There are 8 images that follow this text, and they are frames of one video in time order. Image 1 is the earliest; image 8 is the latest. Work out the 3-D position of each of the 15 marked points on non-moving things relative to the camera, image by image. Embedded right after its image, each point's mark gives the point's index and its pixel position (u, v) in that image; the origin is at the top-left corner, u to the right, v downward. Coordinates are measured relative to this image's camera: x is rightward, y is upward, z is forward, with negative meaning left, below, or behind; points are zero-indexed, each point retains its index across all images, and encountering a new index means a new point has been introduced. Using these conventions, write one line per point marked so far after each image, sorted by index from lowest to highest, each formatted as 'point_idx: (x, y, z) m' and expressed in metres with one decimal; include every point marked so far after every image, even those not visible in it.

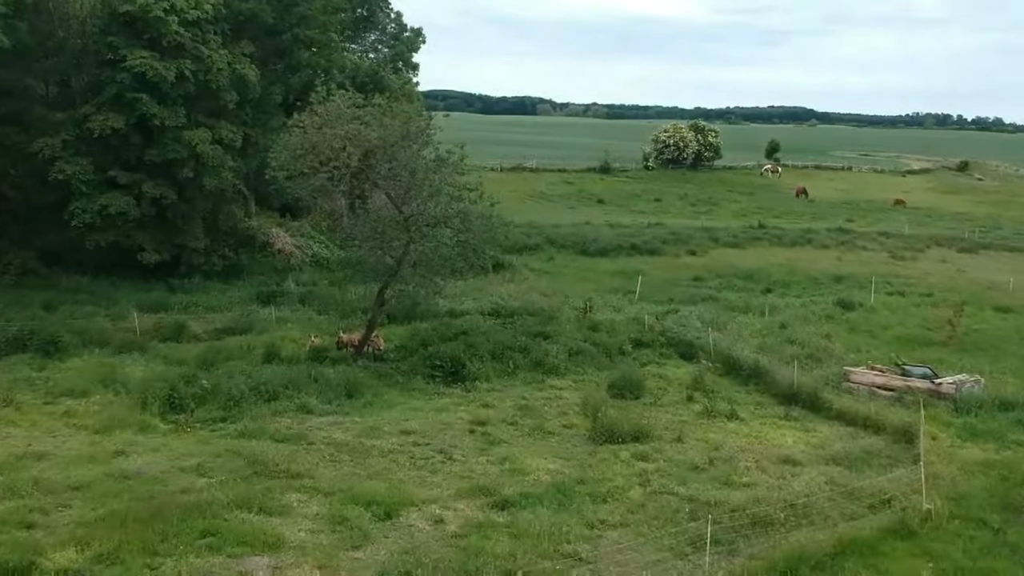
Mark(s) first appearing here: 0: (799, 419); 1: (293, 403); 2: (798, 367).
0: (+5.4, -2.4, +16.9) m
1: (-4.1, -2.2, +16.9) m
2: (+6.2, -1.7, +19.6) m
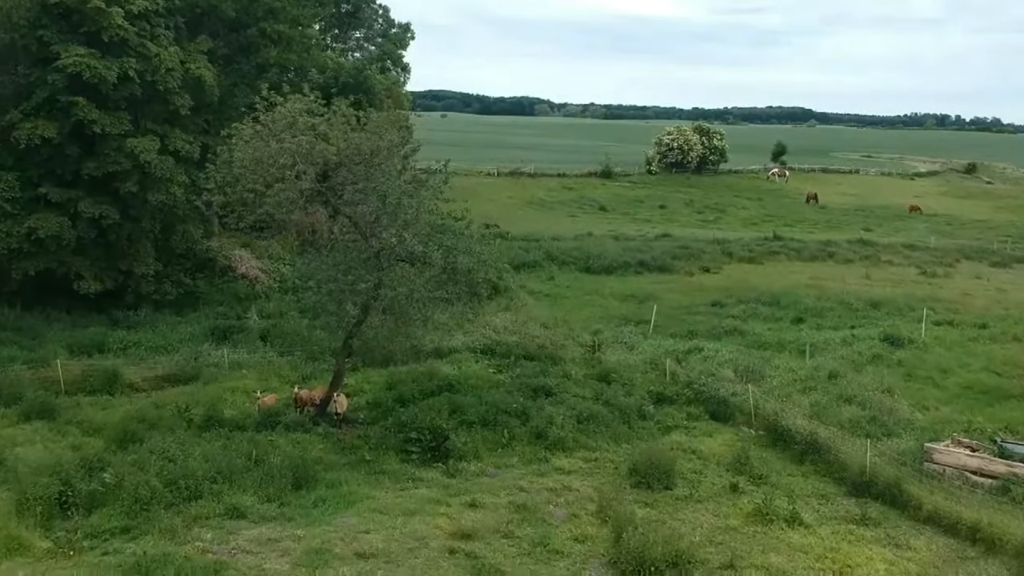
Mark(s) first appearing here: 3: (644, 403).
0: (+5.3, -3.4, +13.0) m
1: (-4.2, -3.1, +12.9) m
2: (+6.1, -2.7, +15.6) m
3: (+2.7, -2.3, +18.1) m
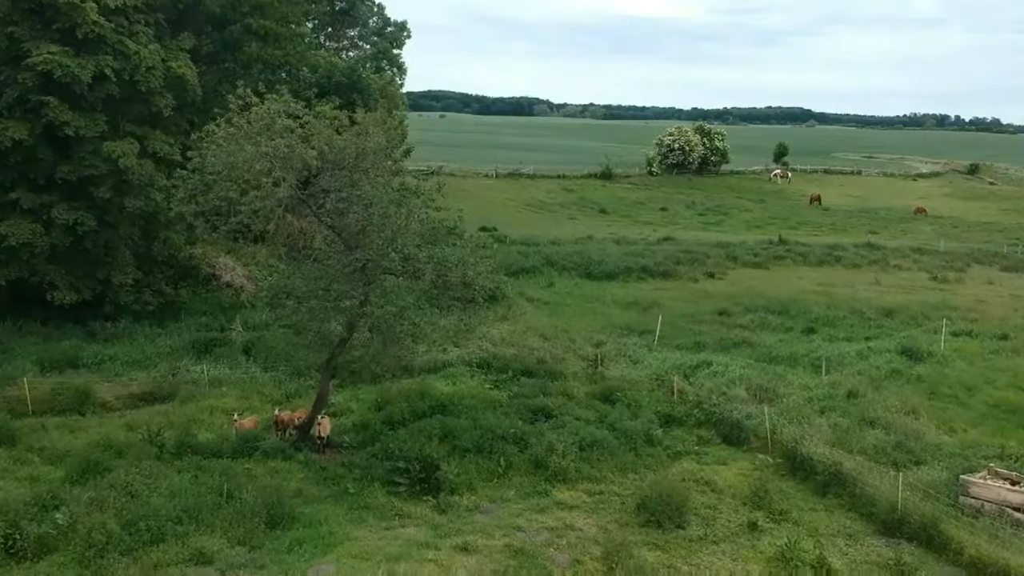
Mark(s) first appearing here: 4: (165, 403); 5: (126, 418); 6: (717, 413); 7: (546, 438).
0: (+5.3, -3.6, +11.7) m
1: (-4.2, -3.4, +11.6) m
2: (+6.1, -2.9, +14.4) m
3: (+2.6, -2.6, +16.9) m
4: (-7.6, -2.5, +19.8) m
5: (-8.0, -2.7, +18.6) m
6: (+4.0, -2.4, +17.5) m
7: (+0.6, -2.6, +15.6) m
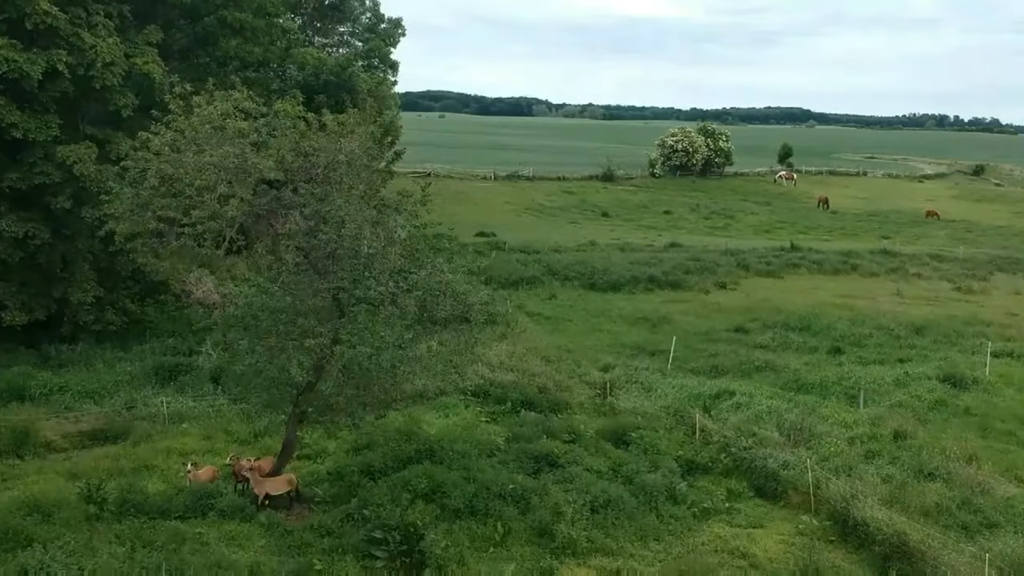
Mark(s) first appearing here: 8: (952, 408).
0: (+5.3, -4.1, +9.3) m
1: (-4.2, -3.8, +9.3) m
2: (+6.0, -3.4, +12.0) m
3: (+2.6, -3.0, +14.5) m
4: (-7.6, -3.0, +17.4) m
5: (-8.0, -3.1, +16.2) m
6: (+4.0, -2.9, +15.1) m
7: (+0.6, -3.1, +13.3) m
8: (+9.4, -2.6, +19.3) m
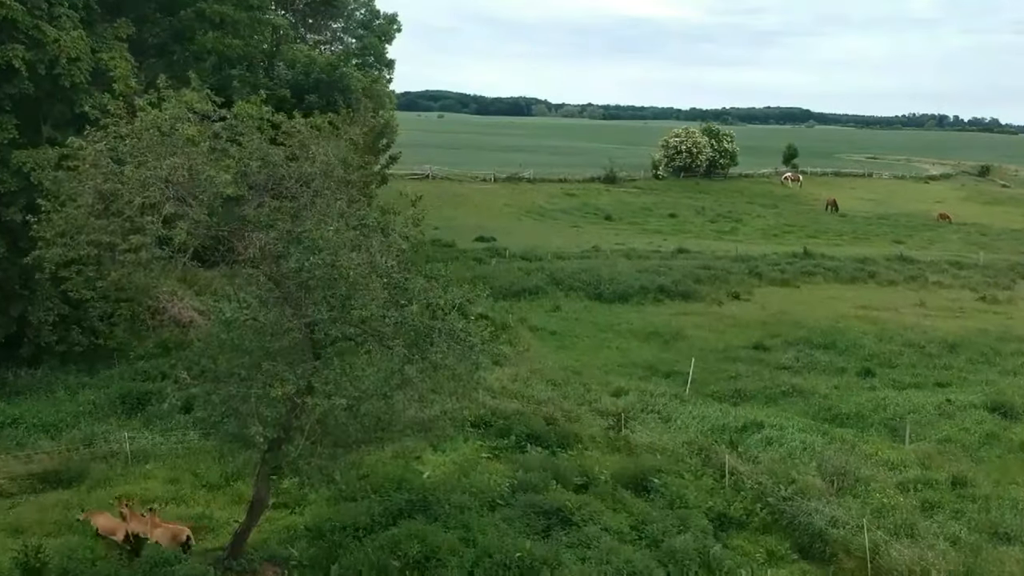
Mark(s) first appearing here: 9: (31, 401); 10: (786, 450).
0: (+5.4, -4.5, +7.3) m
1: (-4.1, -4.3, +7.3) m
2: (+6.1, -3.8, +10.0) m
3: (+2.7, -3.5, +12.5) m
4: (-7.6, -3.4, +15.4) m
5: (-7.9, -3.6, +14.2) m
6: (+4.0, -3.3, +13.1) m
7: (+0.7, -3.5, +11.3) m
8: (+9.5, -3.0, +17.3) m
9: (-10.0, -2.3, +18.9) m
10: (+5.1, -3.0, +16.8) m
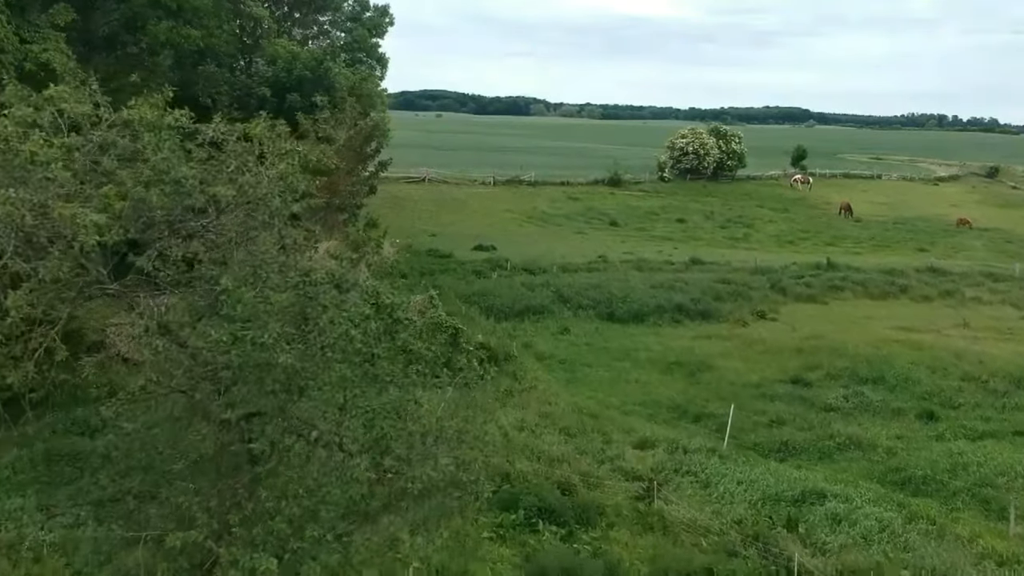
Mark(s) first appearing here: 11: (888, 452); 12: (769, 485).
0: (+5.5, -5.2, +4.1) m
1: (-4.0, -4.9, +4.0) m
2: (+6.3, -4.5, +6.8) m
3: (+2.8, -4.1, +9.3) m
4: (-7.4, -4.1, +12.2) m
5: (-7.8, -4.2, +11.0) m
6: (+4.2, -4.0, +9.9) m
7: (+0.8, -4.1, +8.0) m
8: (+9.6, -3.6, +14.1) m
9: (-9.9, -3.0, +15.6) m
10: (+5.2, -3.7, +13.6) m
11: (+7.4, -3.1, +17.7) m
12: (+4.5, -3.4, +15.7) m
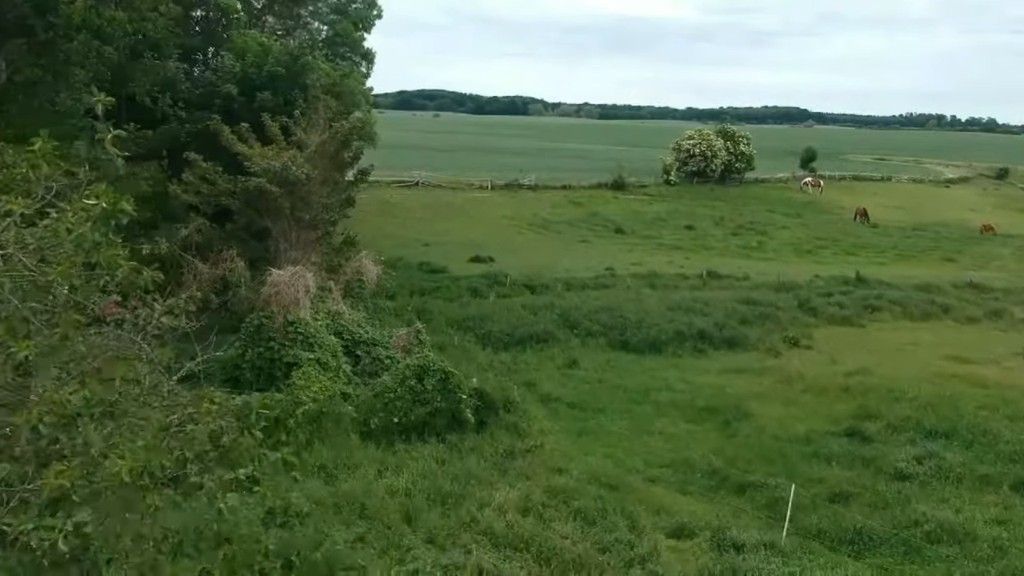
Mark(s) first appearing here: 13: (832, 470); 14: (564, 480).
0: (+5.6, -6.0, +0.3) m
1: (-3.9, -5.7, +0.2) m
2: (+6.3, -5.3, +3.0) m
3: (+2.9, -4.9, +5.5) m
4: (-7.4, -4.9, +8.3) m
5: (-7.7, -5.0, +7.1) m
6: (+4.2, -4.8, +6.1) m
7: (+0.9, -4.9, +4.2) m
8: (+9.7, -4.4, +10.3) m
9: (-9.9, -3.8, +11.8) m
10: (+5.3, -4.5, +9.8) m
11: (+7.4, -3.9, +13.9) m
12: (+4.5, -4.2, +11.9) m
13: (+6.2, -3.5, +17.6) m
14: (+0.9, -3.5, +16.3) m
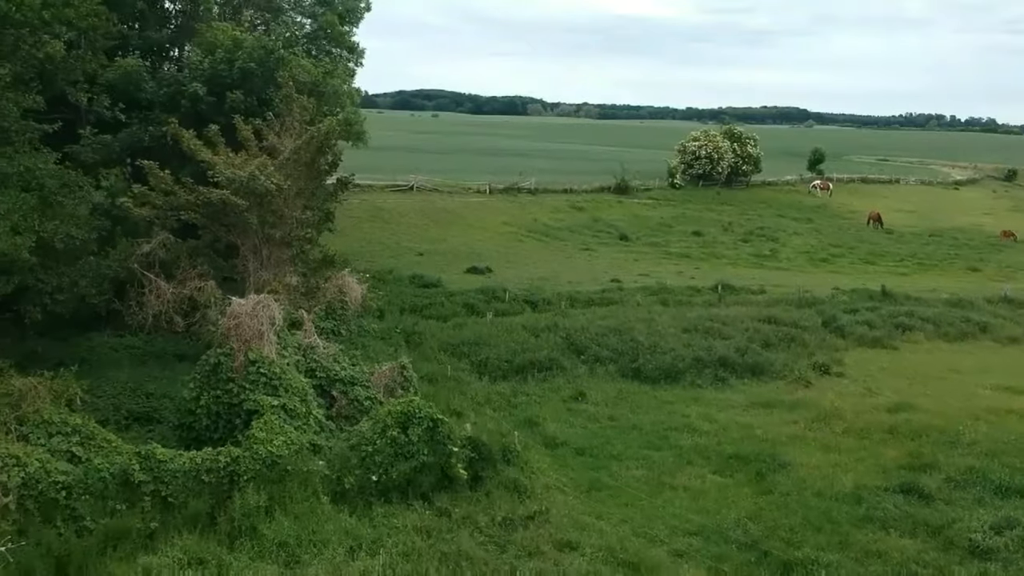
0: (+5.6, -6.6, -2.5) m
1: (-3.9, -6.3, -2.6) m
2: (+6.4, -5.9, +0.2) m
3: (+2.9, -5.5, +2.6) m
4: (-7.4, -5.5, +5.5) m
5: (-7.7, -5.6, +4.3) m
6: (+4.3, -5.4, +3.3) m
7: (+0.9, -5.5, +1.4) m
8: (+9.7, -5.0, +7.4) m
9: (-9.9, -4.4, +8.9) m
10: (+5.3, -5.1, +6.9) m
11: (+7.4, -4.5, +11.1) m
12: (+4.5, -4.8, +9.0) m
13: (+6.2, -4.1, +14.8) m
14: (+0.9, -4.1, +13.5) m
